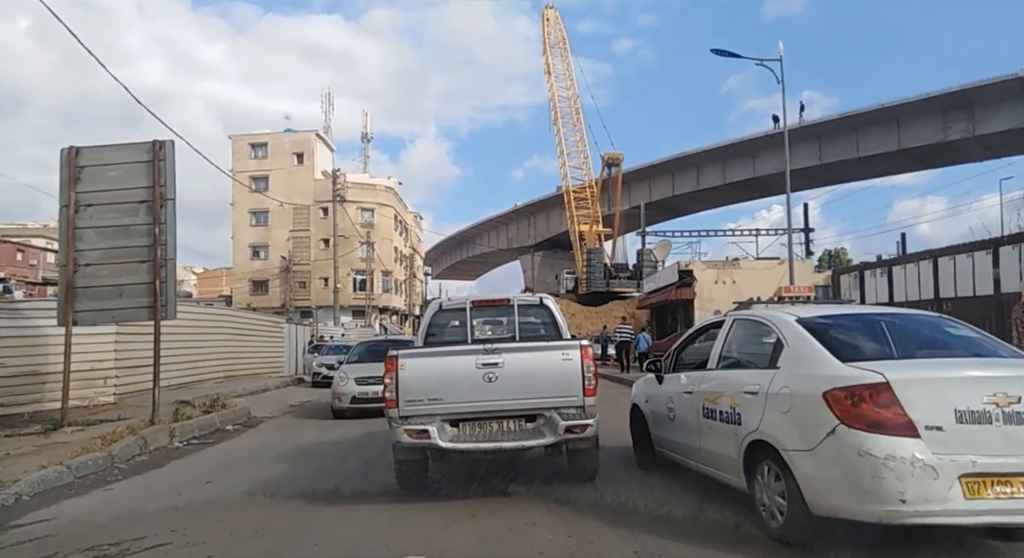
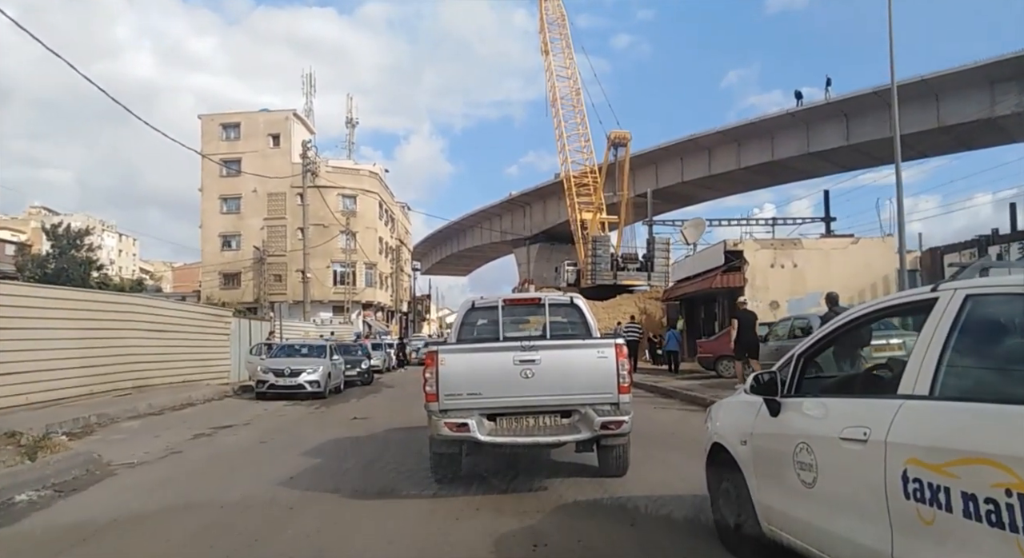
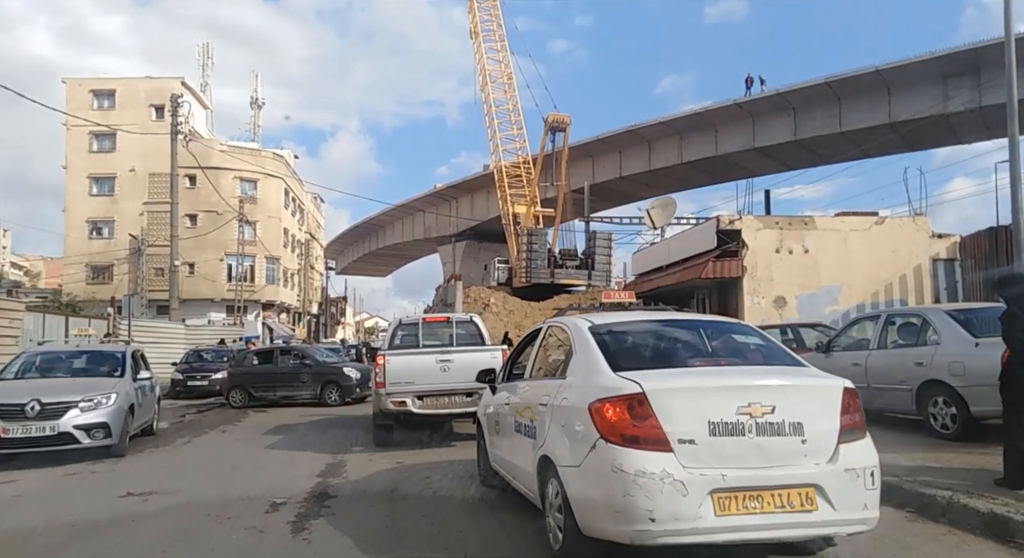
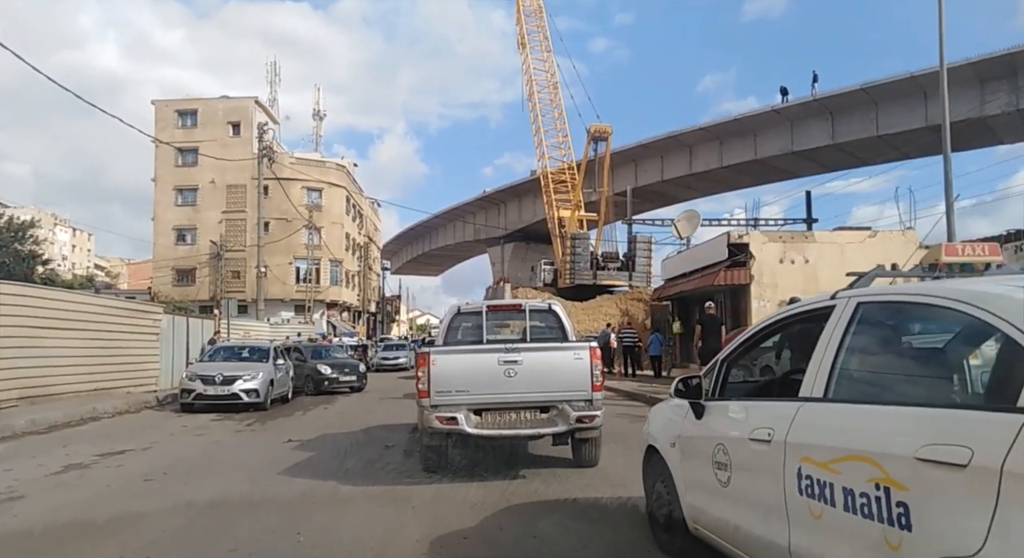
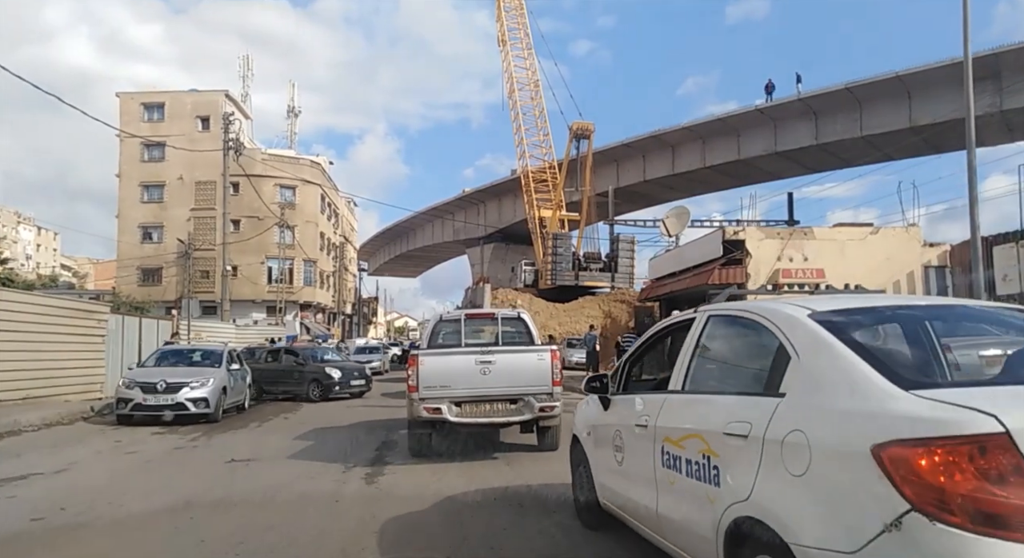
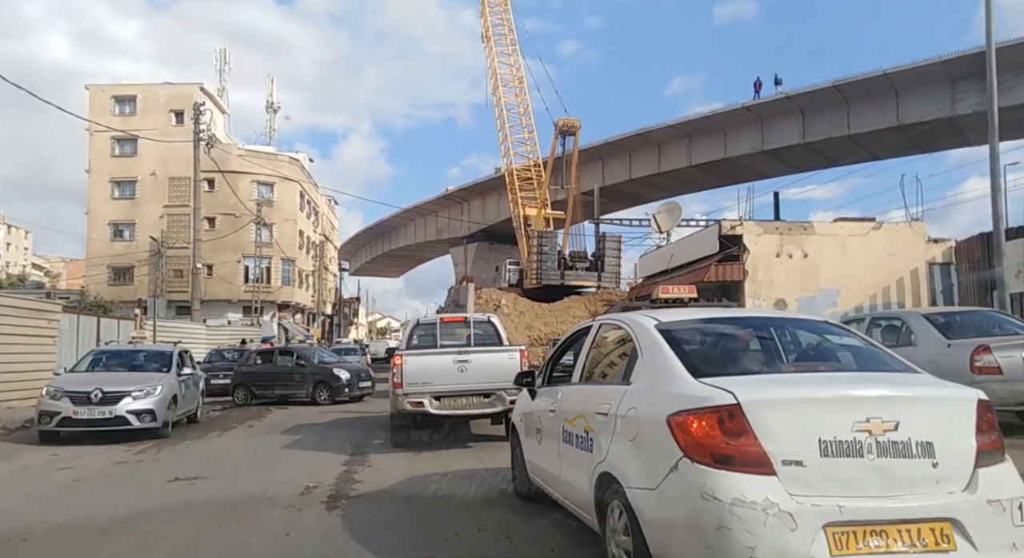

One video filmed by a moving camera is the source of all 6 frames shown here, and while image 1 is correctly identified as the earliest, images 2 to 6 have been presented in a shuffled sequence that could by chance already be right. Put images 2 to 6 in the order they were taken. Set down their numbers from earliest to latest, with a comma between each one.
2, 4, 5, 6, 3
